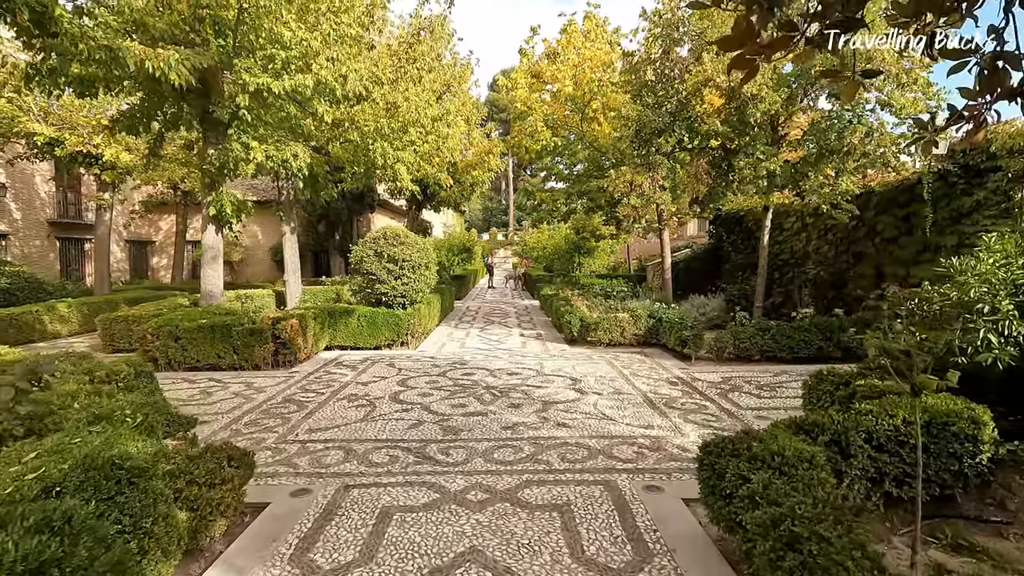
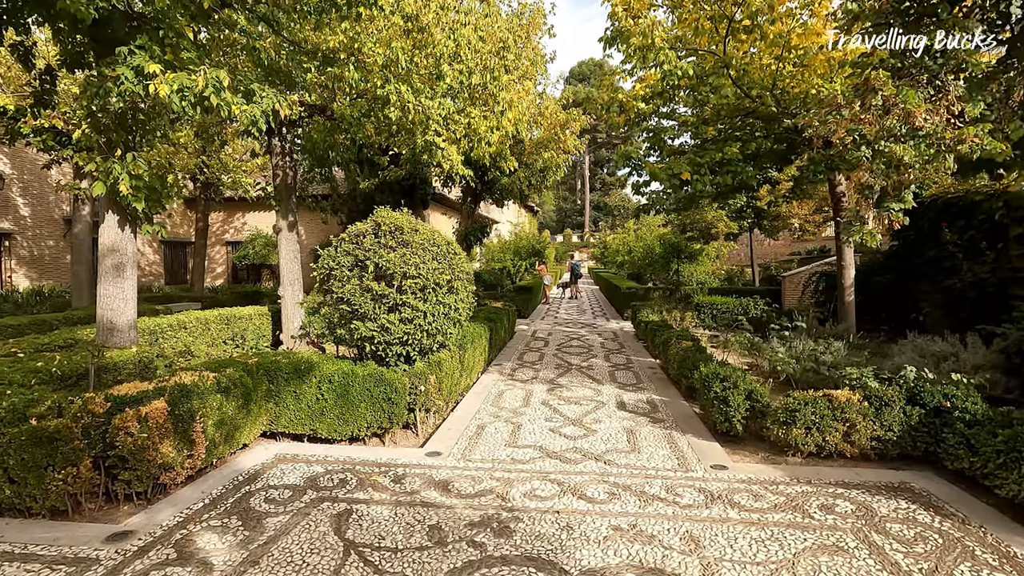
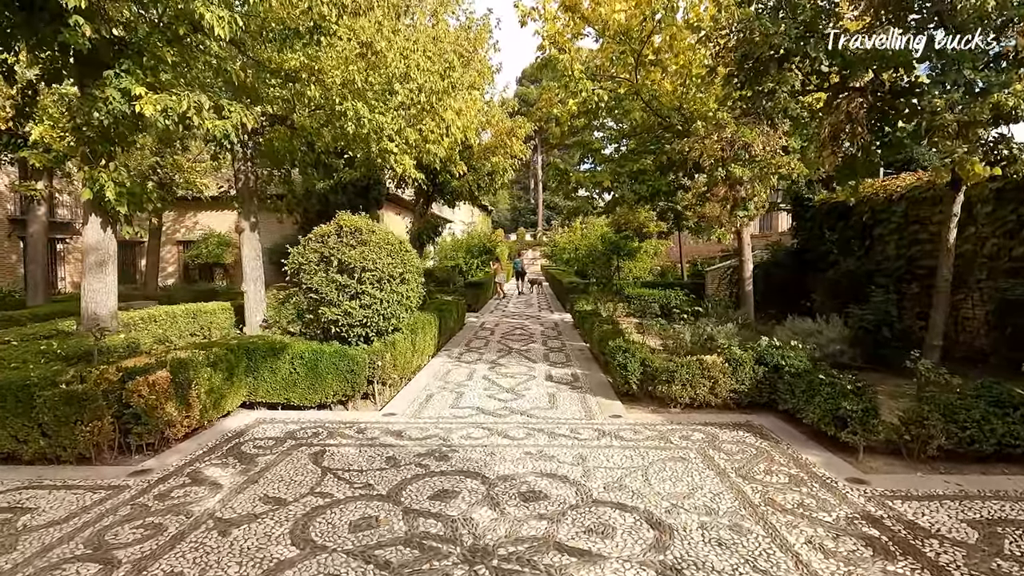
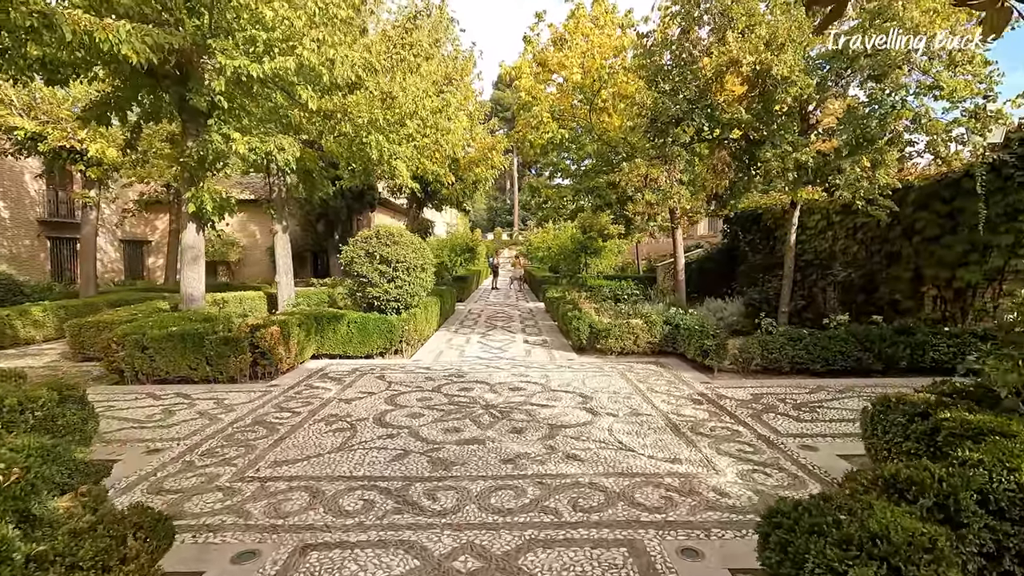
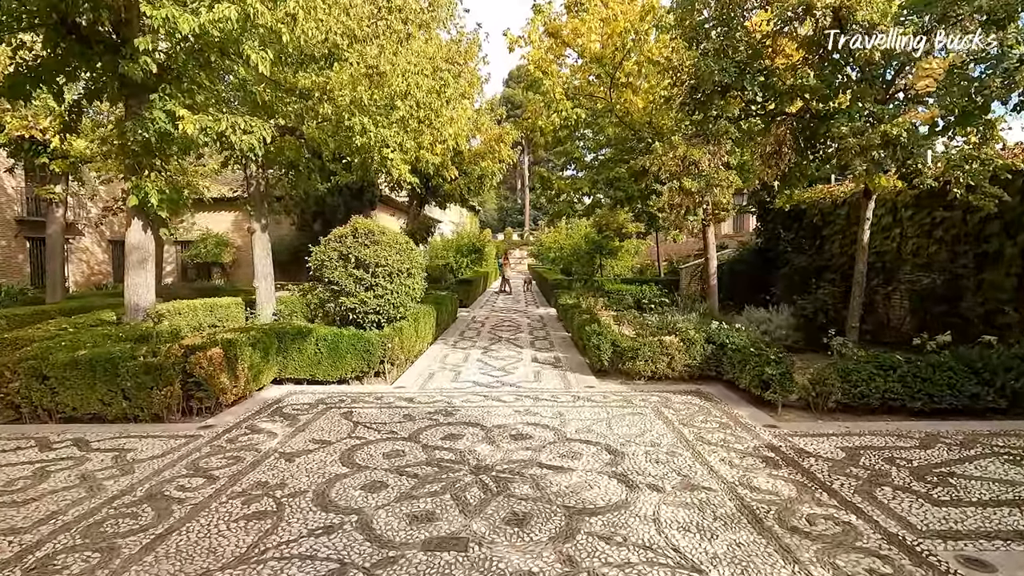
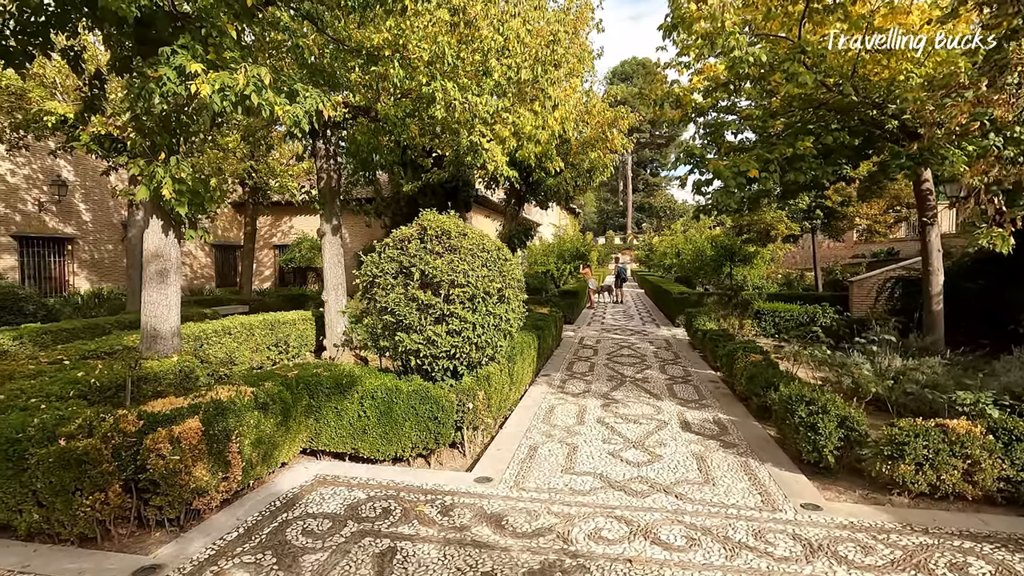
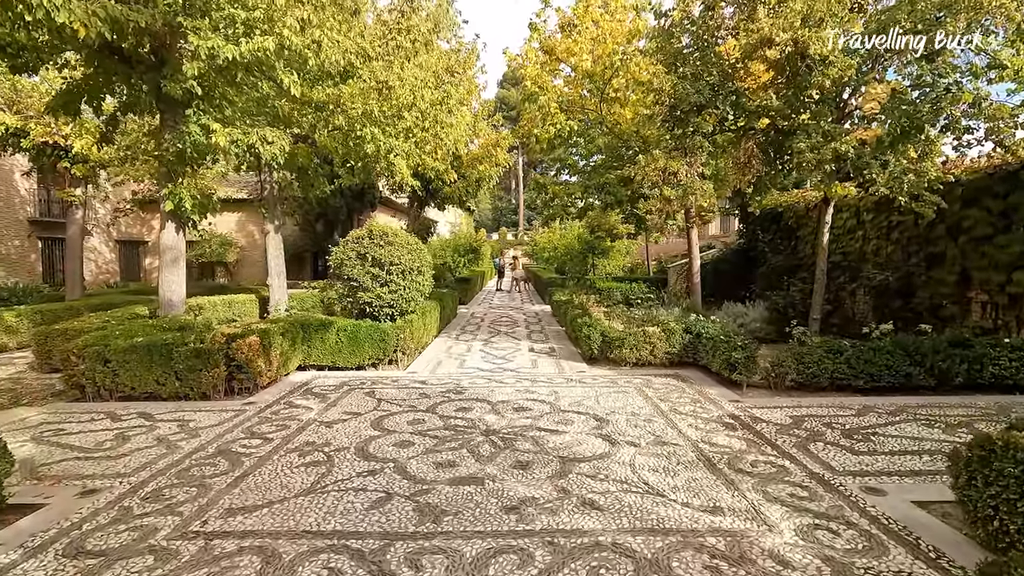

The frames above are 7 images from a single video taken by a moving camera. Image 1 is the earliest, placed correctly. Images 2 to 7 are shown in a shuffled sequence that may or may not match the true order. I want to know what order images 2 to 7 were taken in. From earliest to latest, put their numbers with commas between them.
4, 7, 5, 3, 2, 6
